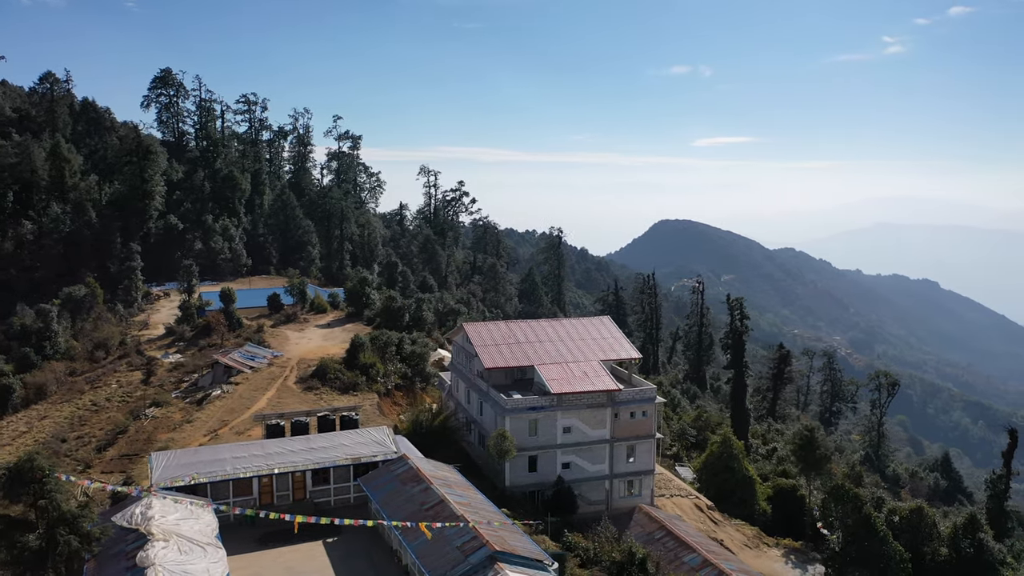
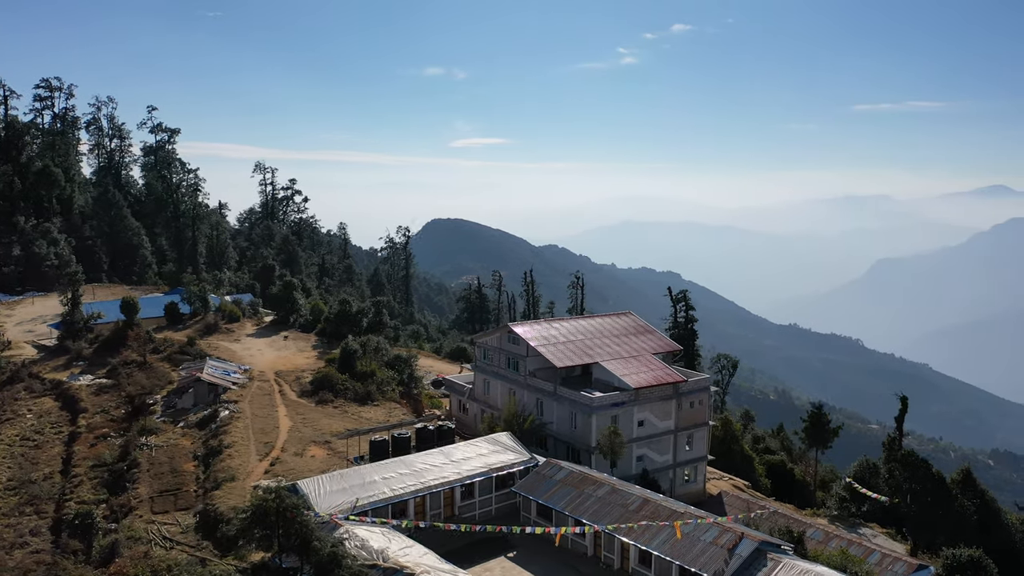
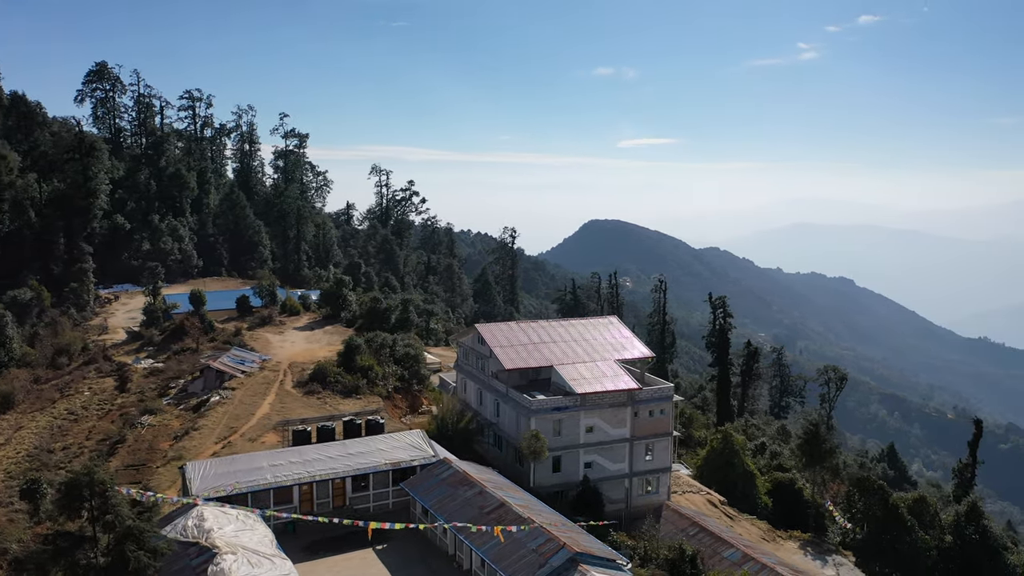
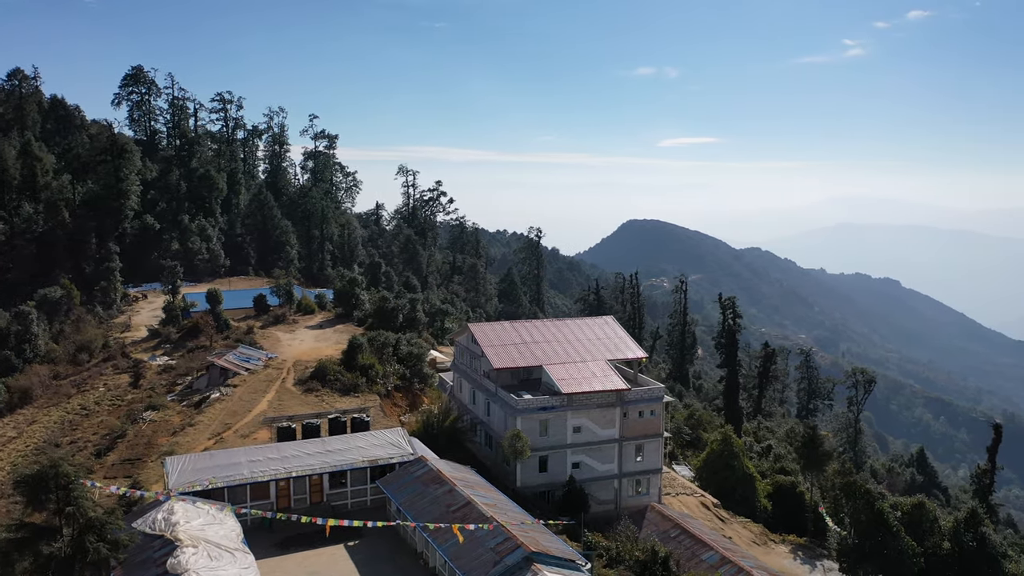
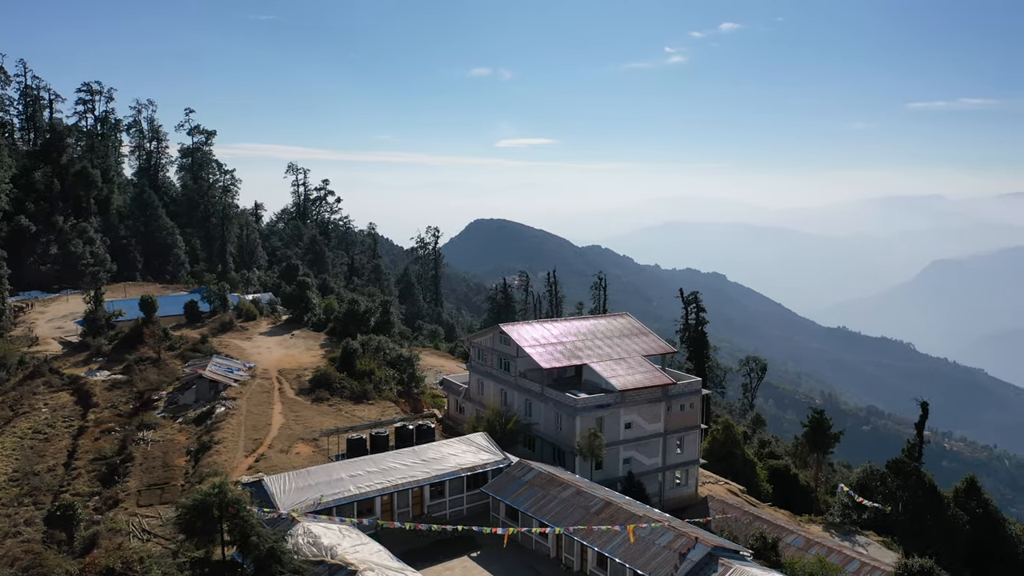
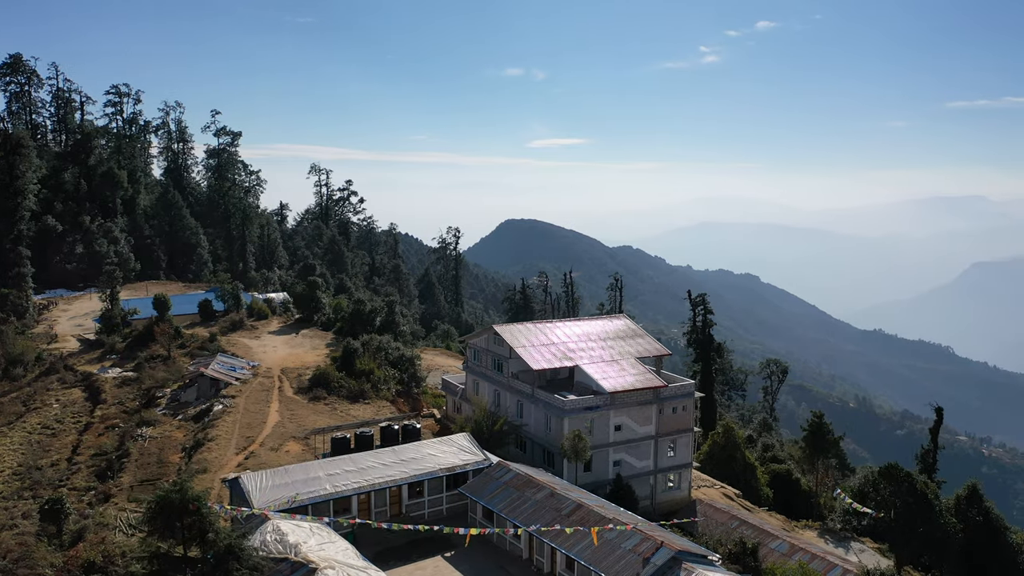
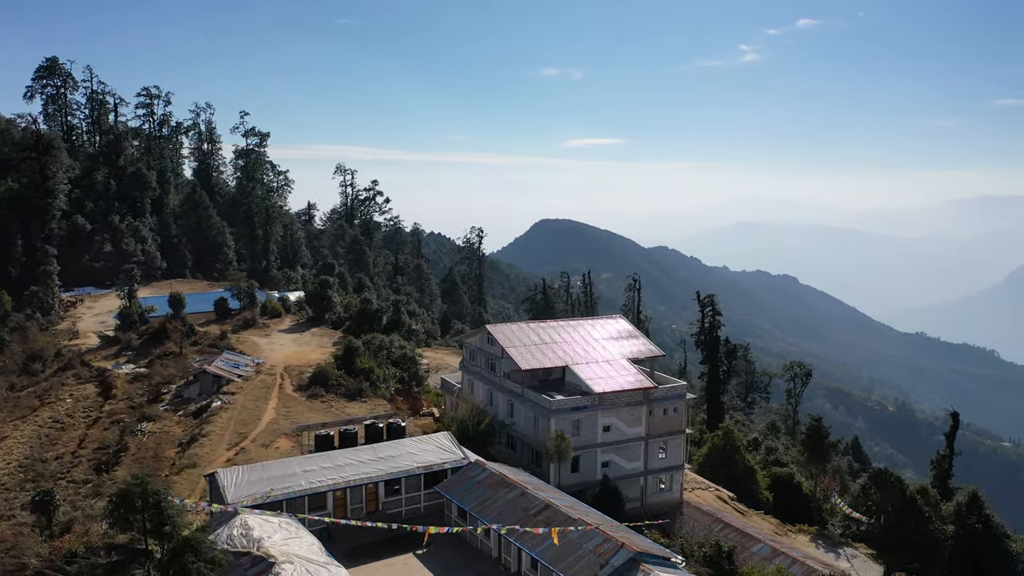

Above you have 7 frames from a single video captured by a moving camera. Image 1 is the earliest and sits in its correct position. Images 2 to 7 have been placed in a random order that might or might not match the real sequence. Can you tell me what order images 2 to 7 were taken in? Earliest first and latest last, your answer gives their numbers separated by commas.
4, 3, 7, 6, 5, 2
